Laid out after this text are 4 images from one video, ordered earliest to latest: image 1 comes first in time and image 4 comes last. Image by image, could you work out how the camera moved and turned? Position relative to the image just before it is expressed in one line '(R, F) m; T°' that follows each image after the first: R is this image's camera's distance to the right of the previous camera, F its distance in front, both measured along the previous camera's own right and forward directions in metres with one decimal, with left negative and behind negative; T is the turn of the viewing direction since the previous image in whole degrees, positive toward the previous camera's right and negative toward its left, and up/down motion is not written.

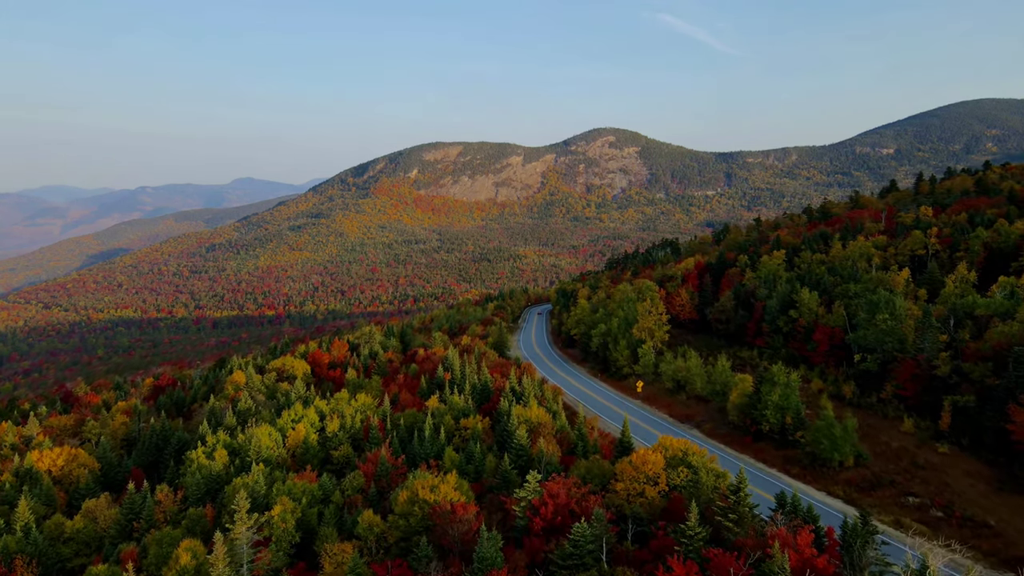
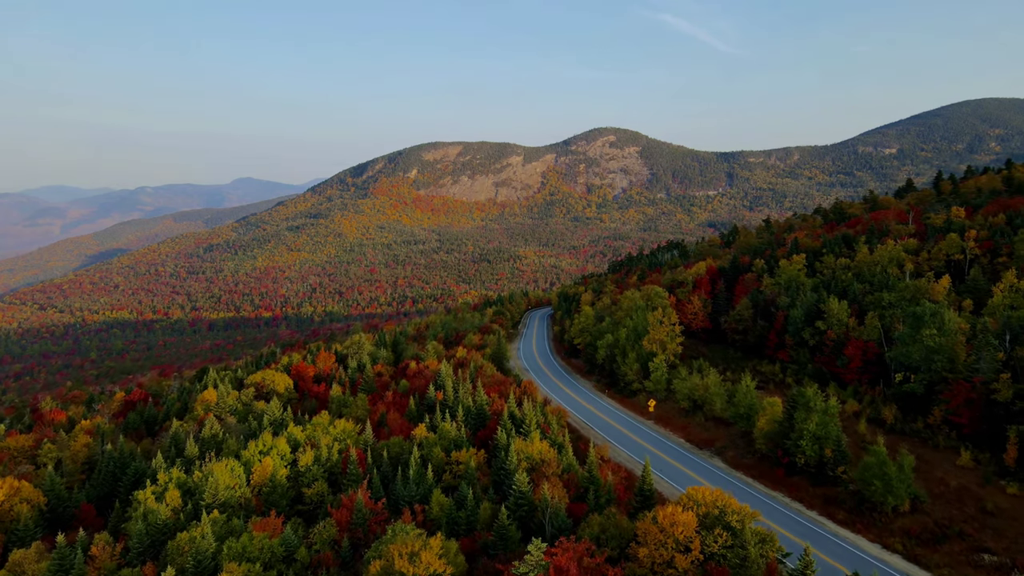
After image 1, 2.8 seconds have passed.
(+0.1, +5.5) m; 0°
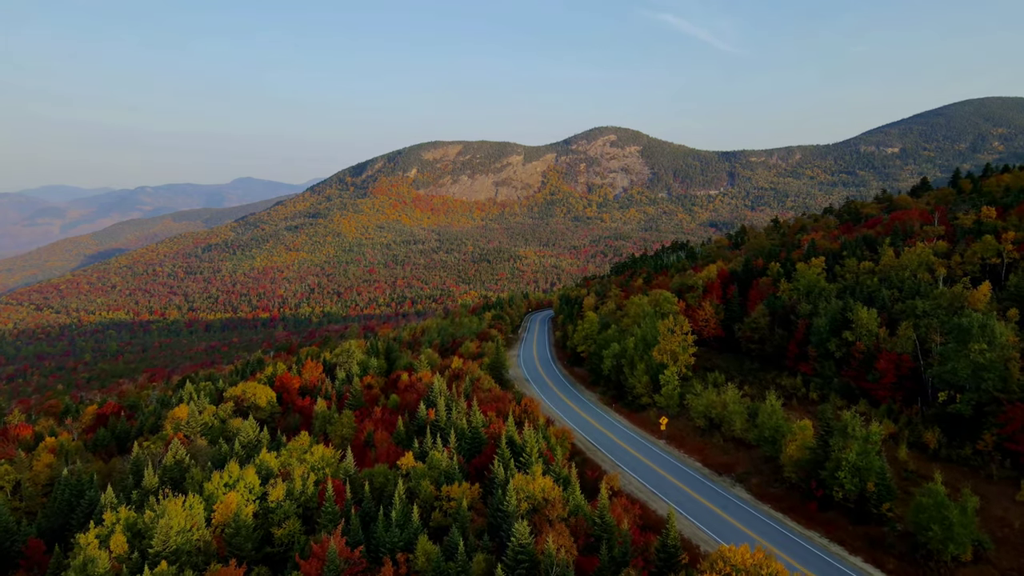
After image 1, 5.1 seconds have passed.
(+0.1, +4.6) m; 0°
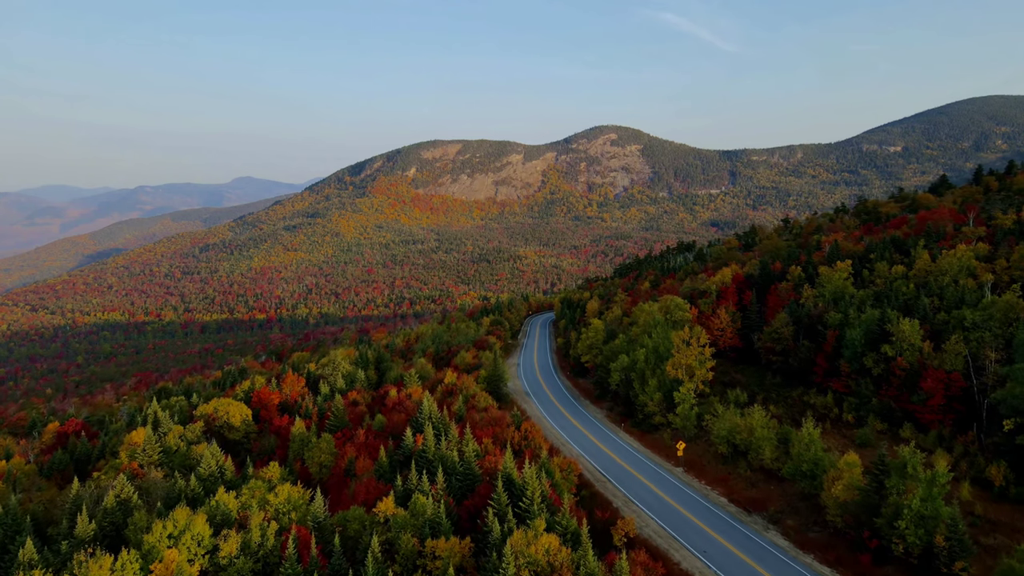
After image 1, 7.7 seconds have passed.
(+0.1, +5.4) m; 0°
